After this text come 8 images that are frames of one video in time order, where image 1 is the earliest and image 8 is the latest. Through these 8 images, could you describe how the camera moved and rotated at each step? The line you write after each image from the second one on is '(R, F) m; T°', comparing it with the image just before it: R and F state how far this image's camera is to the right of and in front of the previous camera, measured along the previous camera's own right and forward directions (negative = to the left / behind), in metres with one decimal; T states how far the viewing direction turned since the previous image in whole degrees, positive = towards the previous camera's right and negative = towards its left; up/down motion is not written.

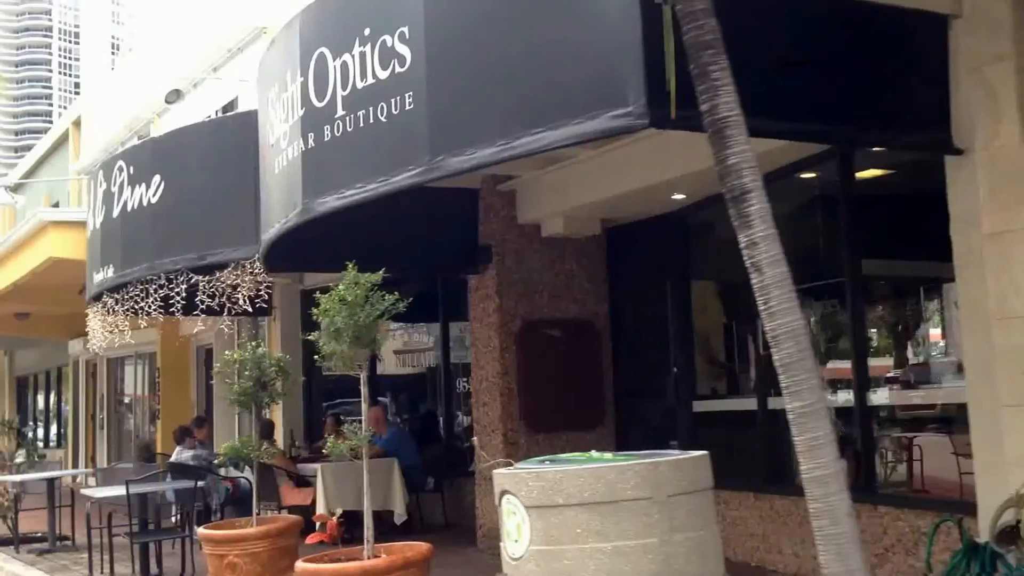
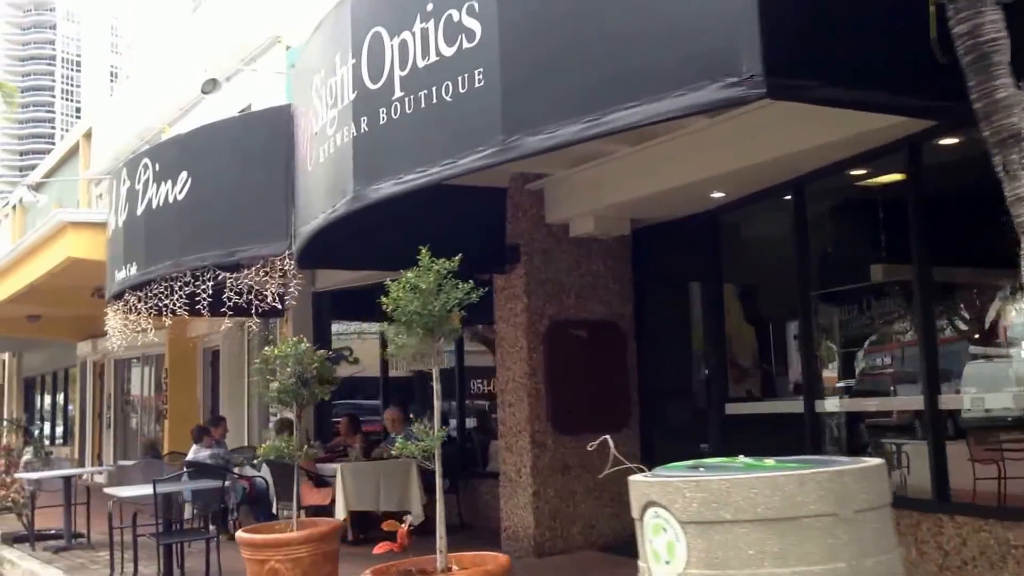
(-0.3, +0.1) m; +1°
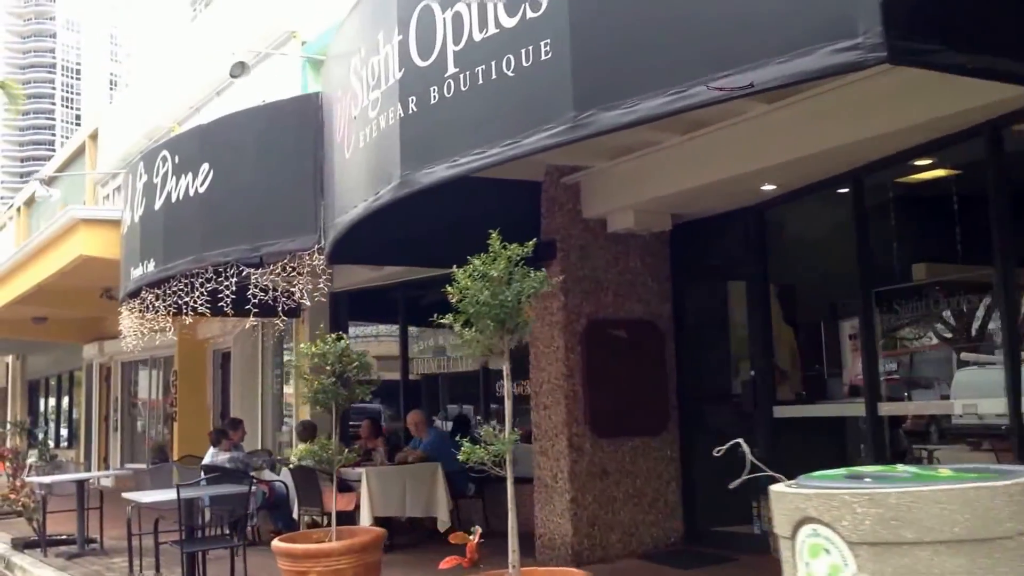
(-0.3, +0.3) m; 0°
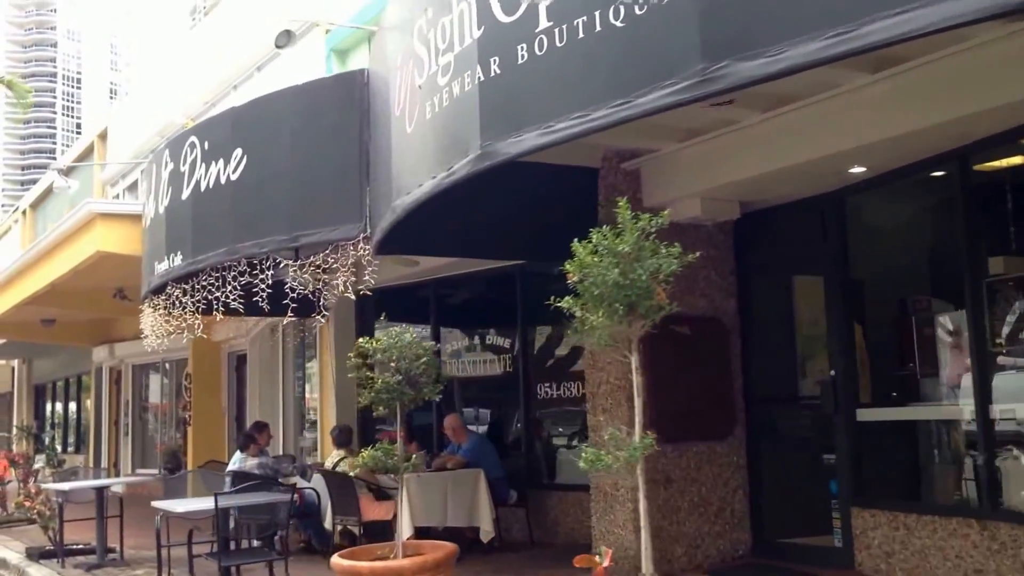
(-0.4, +0.6) m; 0°
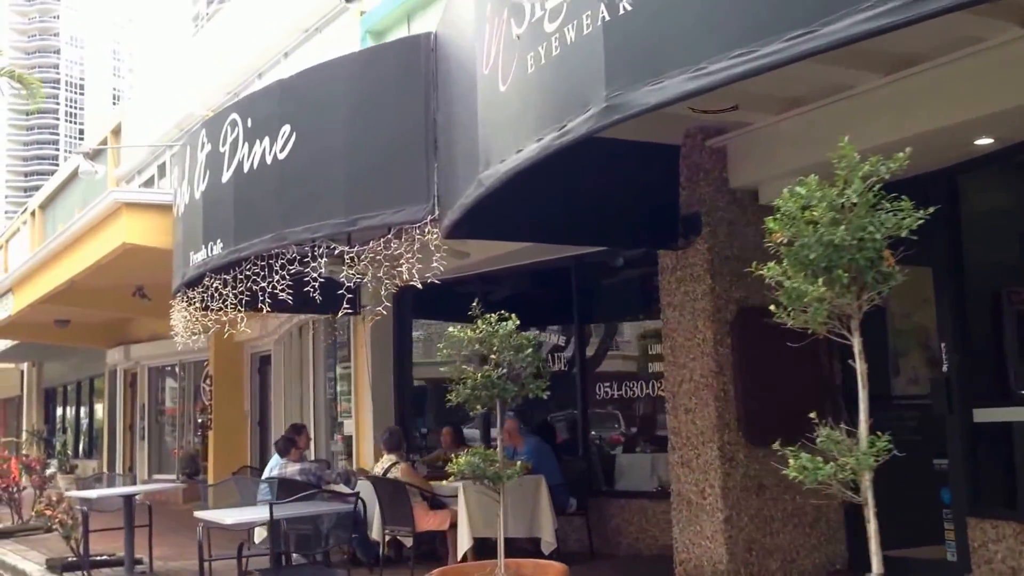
(-0.4, +0.6) m; 0°
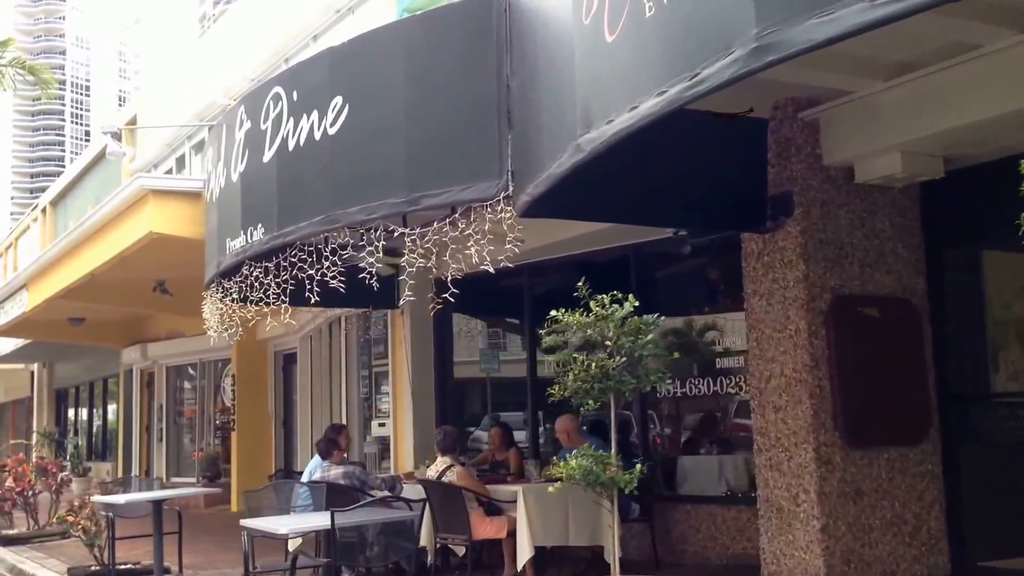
(-0.4, +0.6) m; 0°
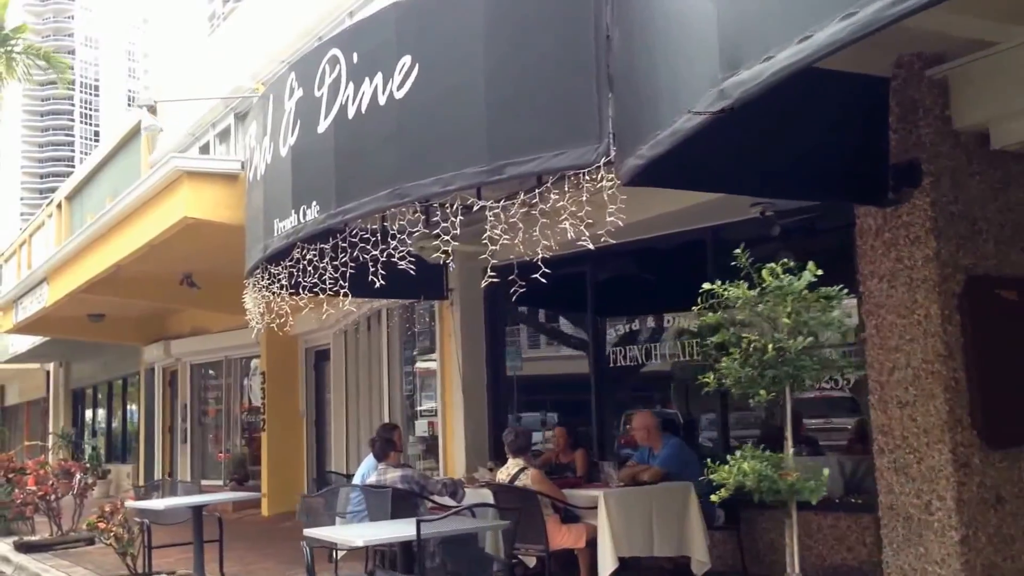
(-0.4, +0.7) m; -1°
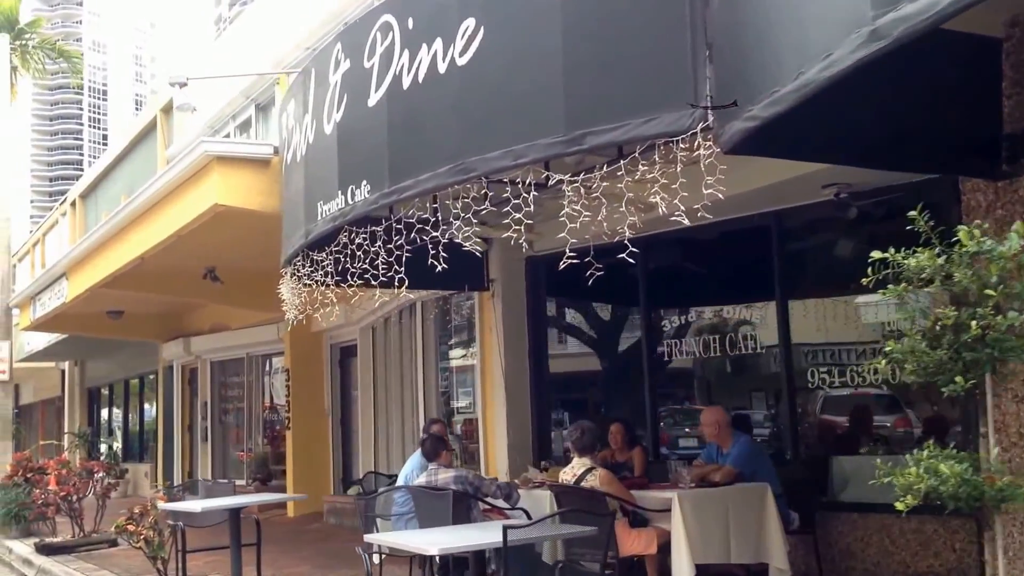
(-0.3, +0.5) m; -1°
